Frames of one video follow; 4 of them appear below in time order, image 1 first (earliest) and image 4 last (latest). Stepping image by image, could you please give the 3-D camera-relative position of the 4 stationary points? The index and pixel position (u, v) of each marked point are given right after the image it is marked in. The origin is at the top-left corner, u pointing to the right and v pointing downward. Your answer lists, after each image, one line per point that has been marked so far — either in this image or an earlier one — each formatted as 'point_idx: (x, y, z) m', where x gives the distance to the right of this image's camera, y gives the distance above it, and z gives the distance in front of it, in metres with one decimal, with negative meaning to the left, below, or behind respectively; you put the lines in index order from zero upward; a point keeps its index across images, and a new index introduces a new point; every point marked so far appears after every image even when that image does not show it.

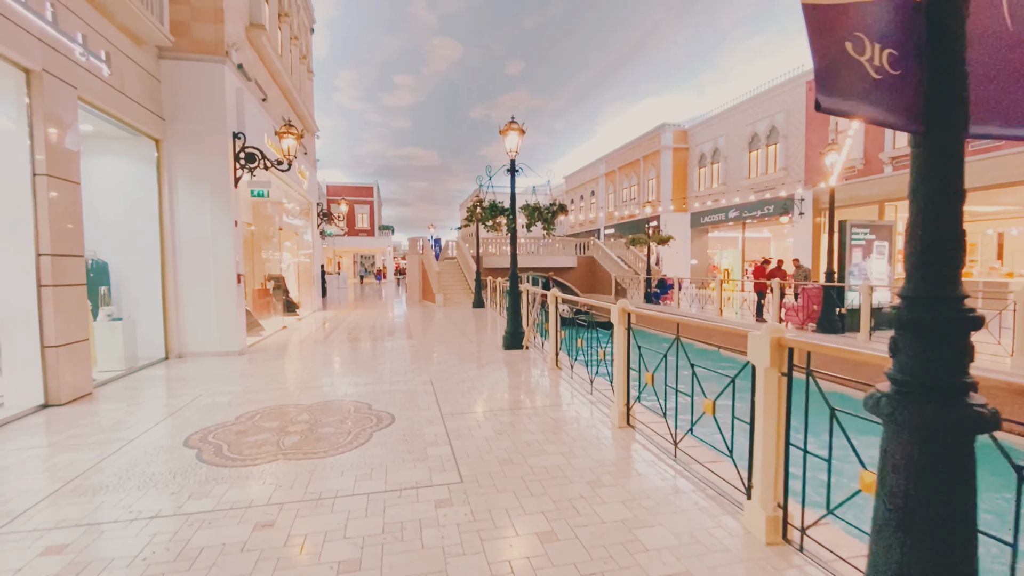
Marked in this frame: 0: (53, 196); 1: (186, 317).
0: (-4.6, +0.9, +4.8) m
1: (-5.2, -0.5, +7.5) m
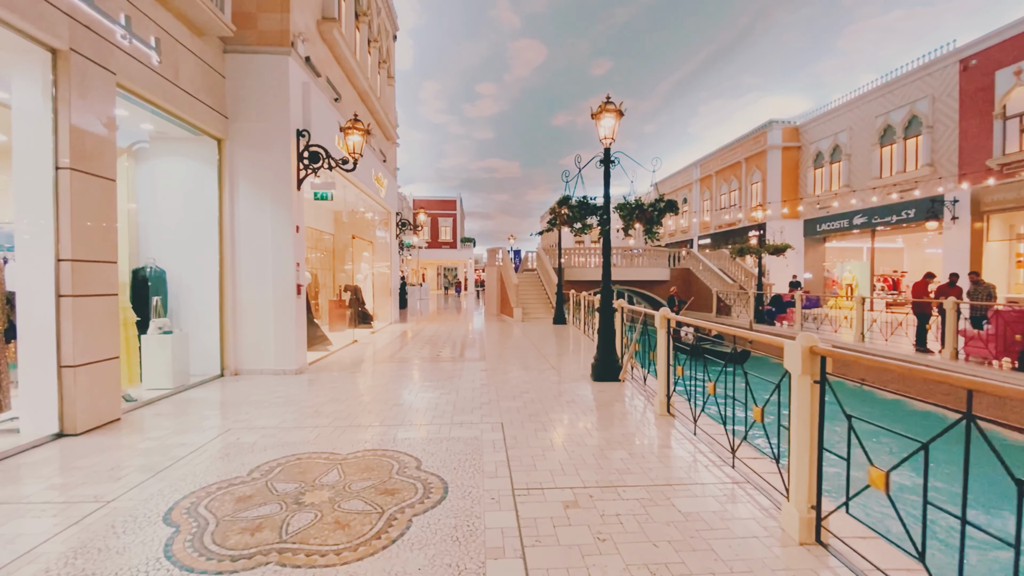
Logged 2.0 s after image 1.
0: (-3.8, +0.8, +4.2) m
1: (-3.9, -0.6, +6.9) m
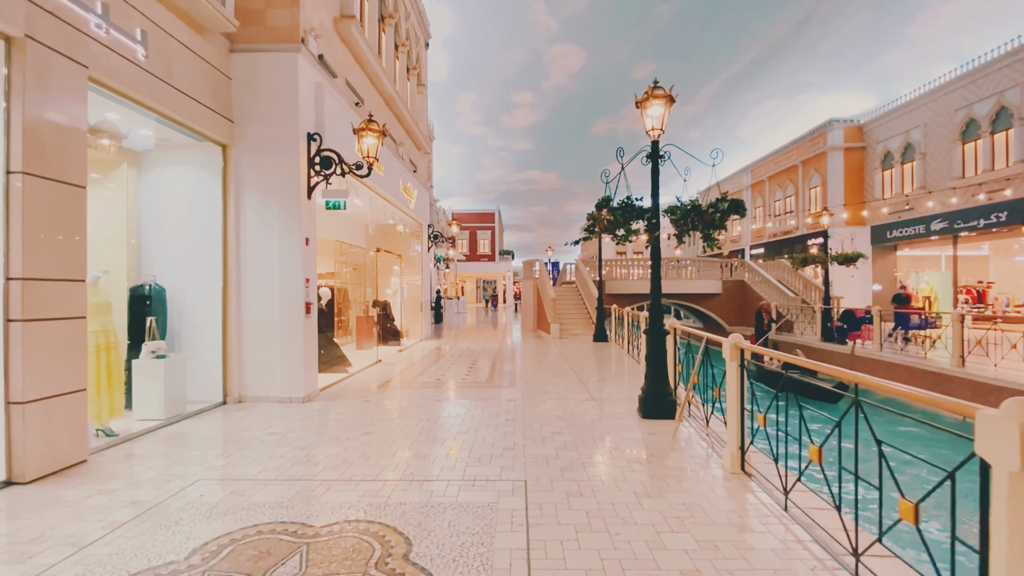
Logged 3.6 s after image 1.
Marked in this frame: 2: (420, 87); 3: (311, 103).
0: (-3.6, +0.7, +3.6) m
1: (-3.5, -0.9, +6.3) m
2: (-2.6, +5.7, +13.5) m
3: (-2.8, +2.6, +6.6) m
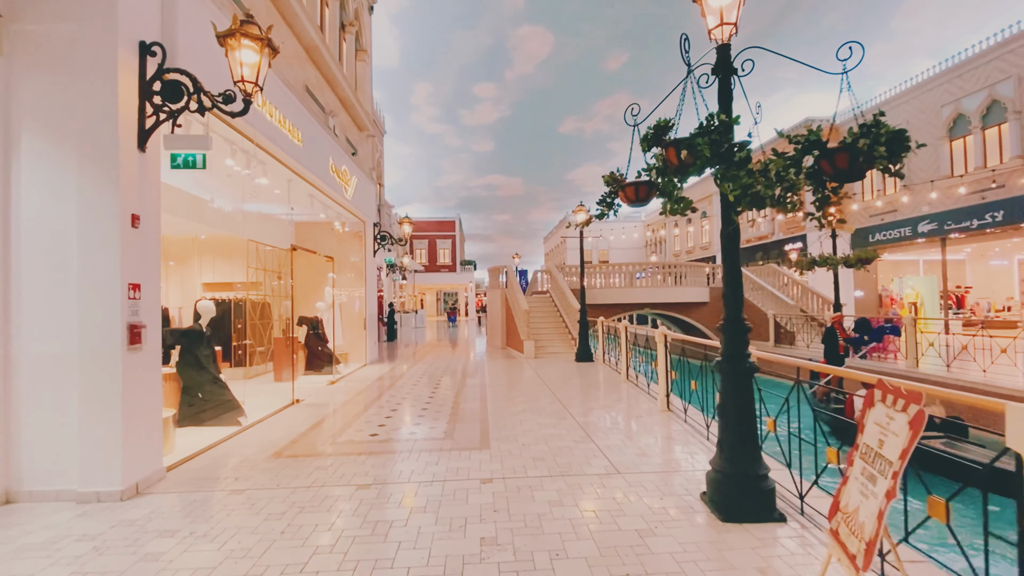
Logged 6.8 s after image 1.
0: (-3.7, +0.6, +1.0) m
1: (-3.7, -1.0, +3.6) m
2: (-3.5, +5.4, +11.0) m
3: (-3.0, +2.4, +4.0) m
